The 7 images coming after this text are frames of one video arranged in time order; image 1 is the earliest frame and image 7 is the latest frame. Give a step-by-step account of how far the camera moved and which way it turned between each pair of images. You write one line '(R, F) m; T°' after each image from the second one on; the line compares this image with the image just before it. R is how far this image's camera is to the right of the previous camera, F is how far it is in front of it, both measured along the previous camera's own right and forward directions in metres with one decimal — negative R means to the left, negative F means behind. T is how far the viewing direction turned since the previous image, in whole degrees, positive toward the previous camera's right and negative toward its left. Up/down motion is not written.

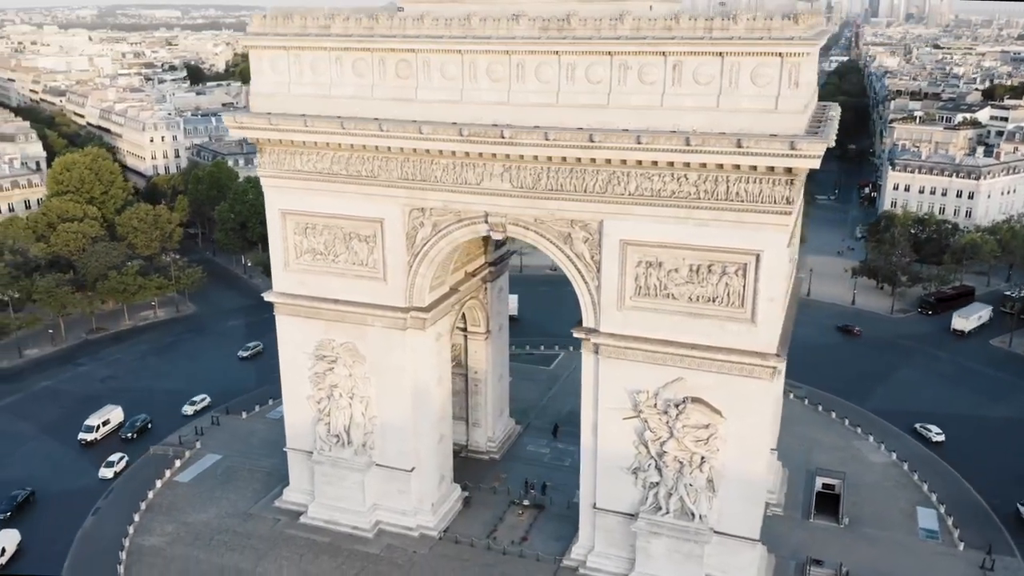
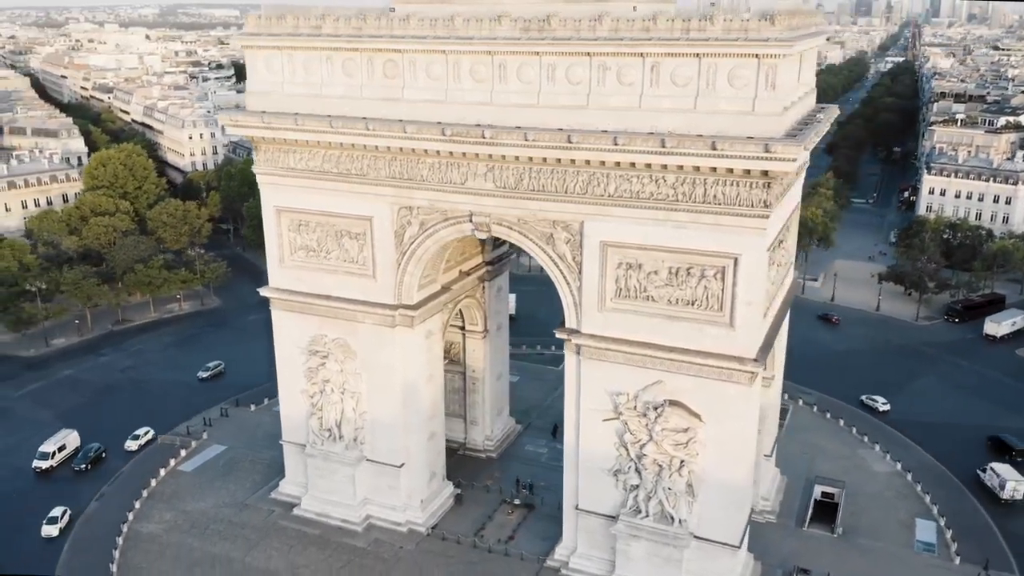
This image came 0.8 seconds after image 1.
(+1.4, 0.0) m; -3°
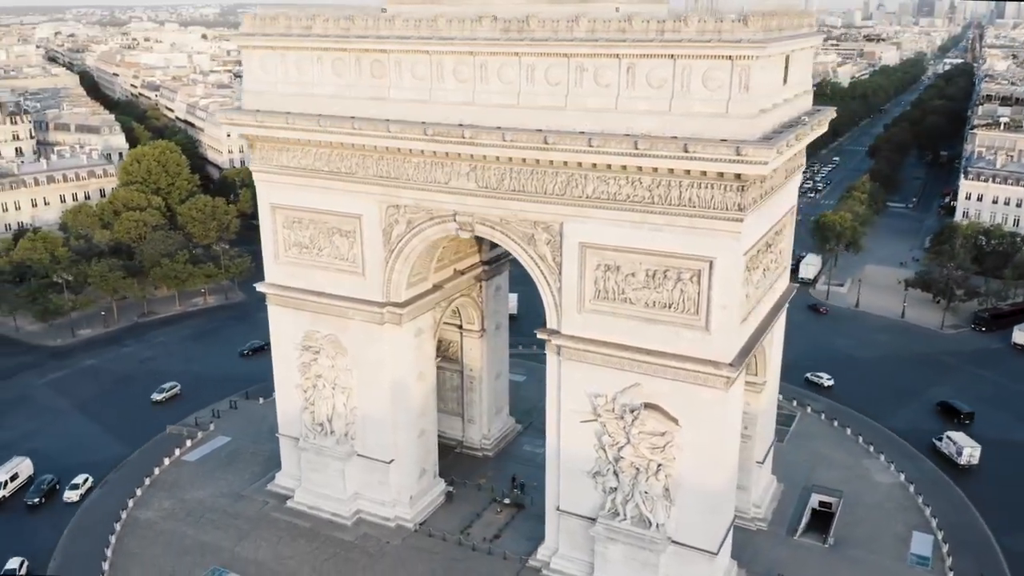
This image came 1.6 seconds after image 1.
(+1.5, 0.0) m; -3°
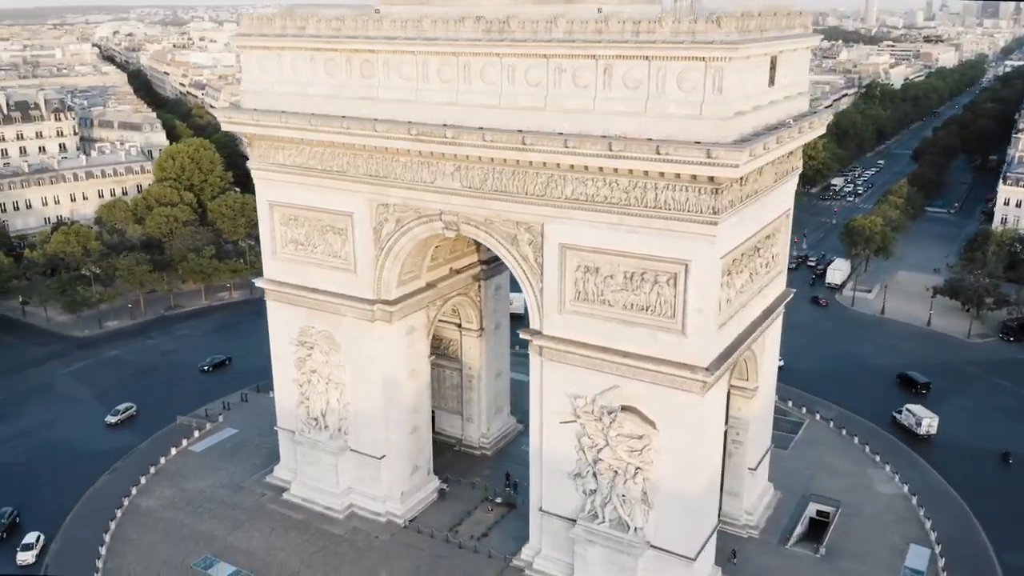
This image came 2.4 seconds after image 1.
(+1.5, 0.0) m; -3°
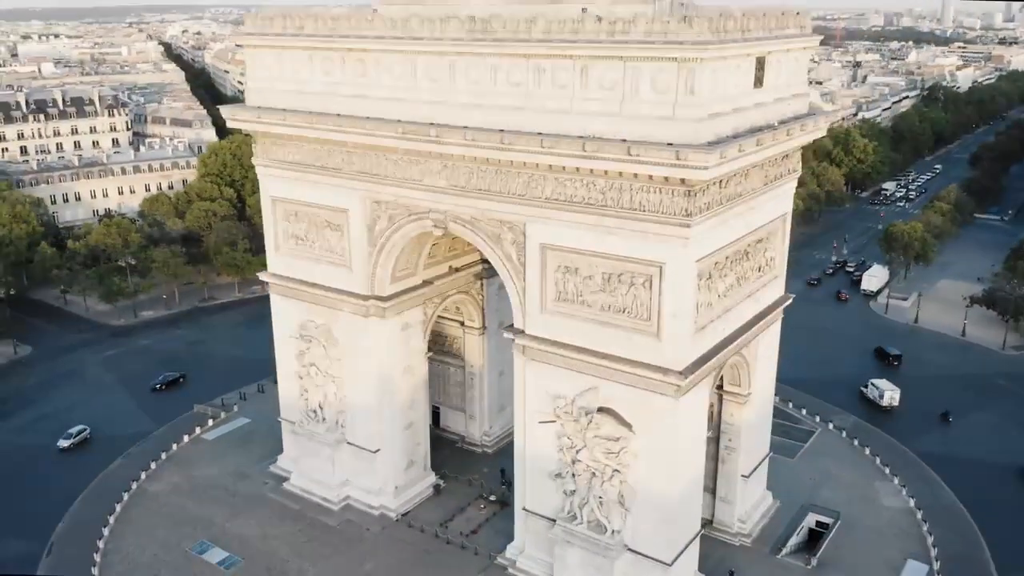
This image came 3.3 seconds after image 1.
(+1.7, 0.0) m; -4°
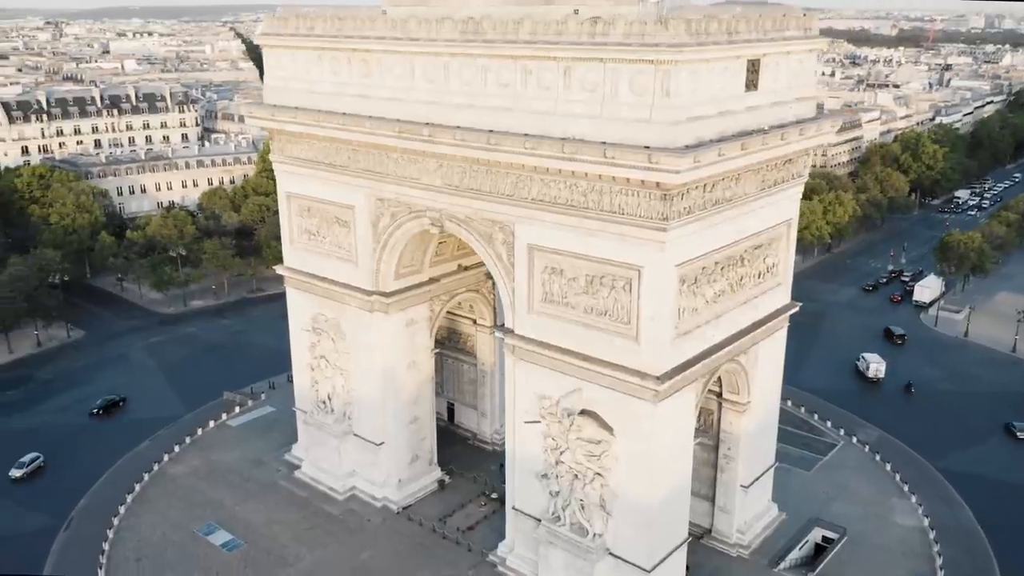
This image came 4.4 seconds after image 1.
(+1.9, 0.0) m; -5°
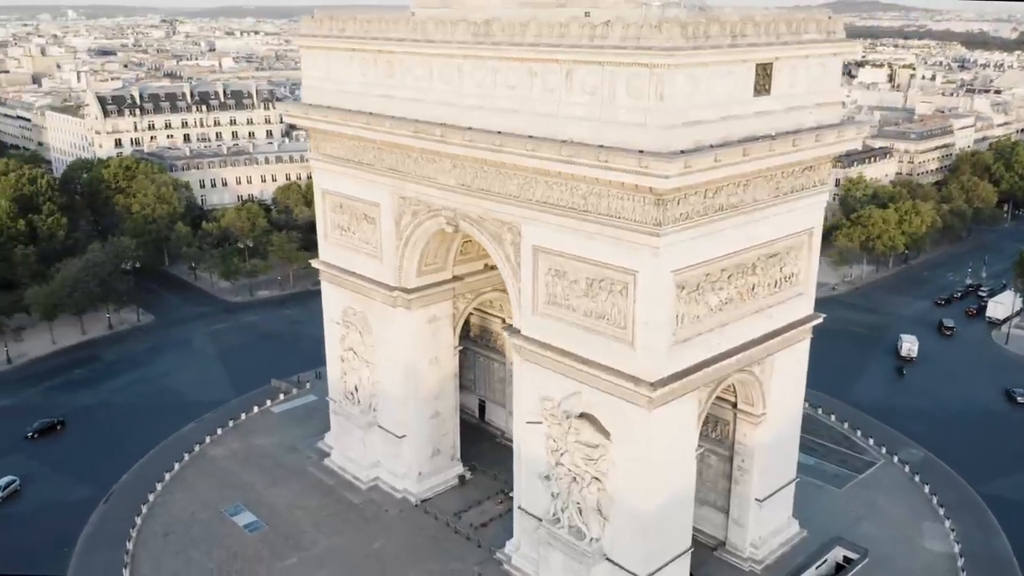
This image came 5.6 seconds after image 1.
(+1.9, 0.0) m; -6°
